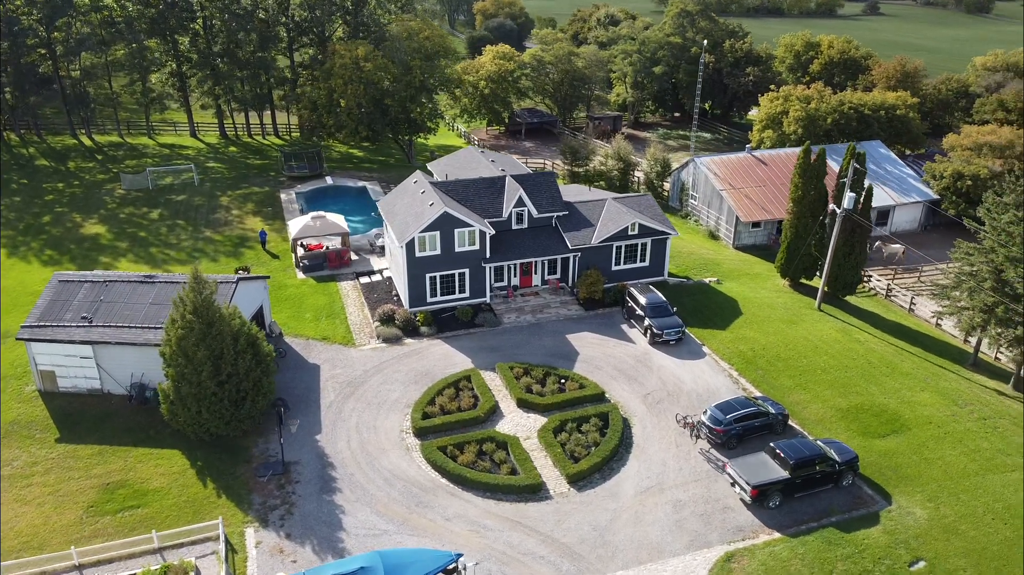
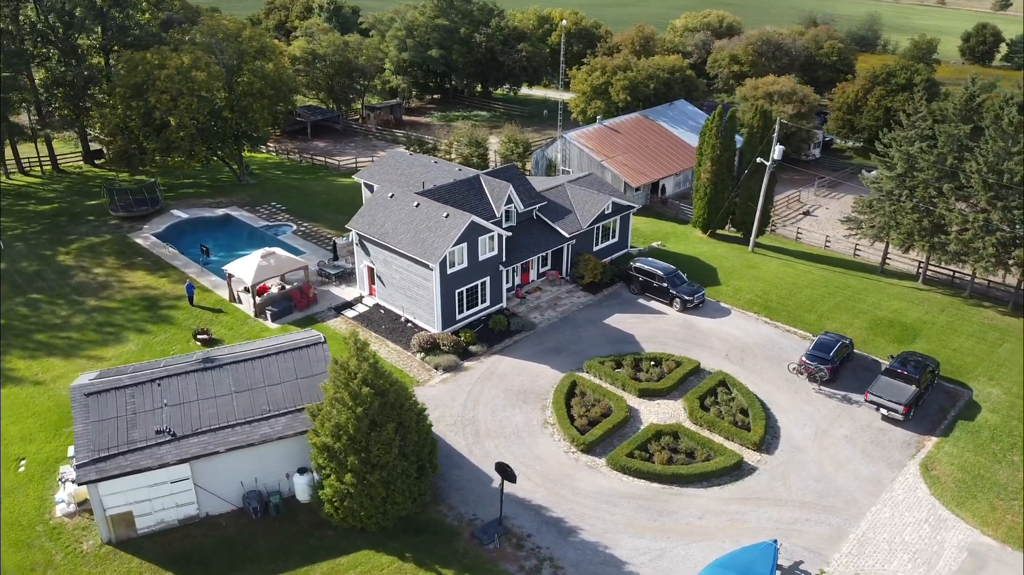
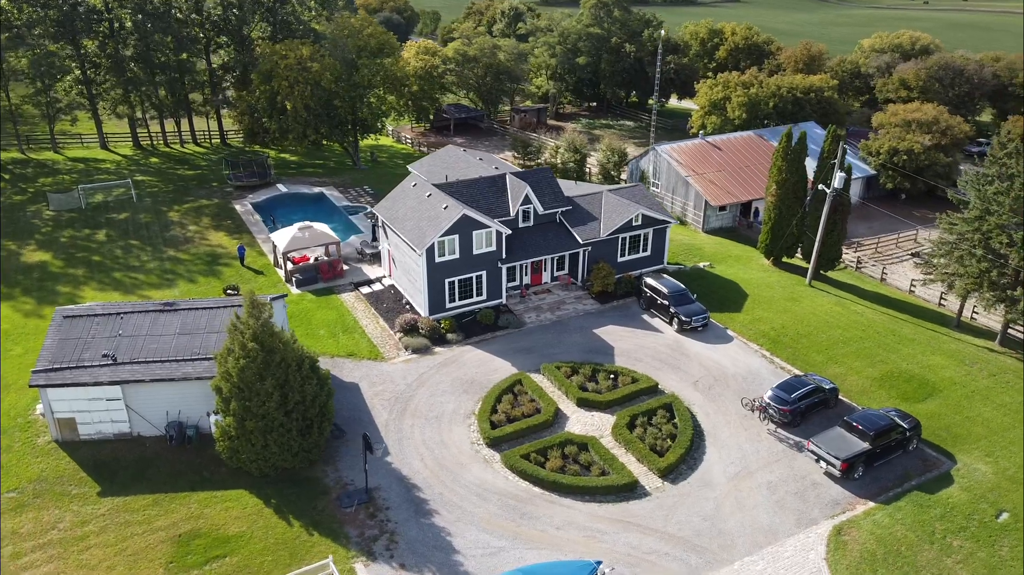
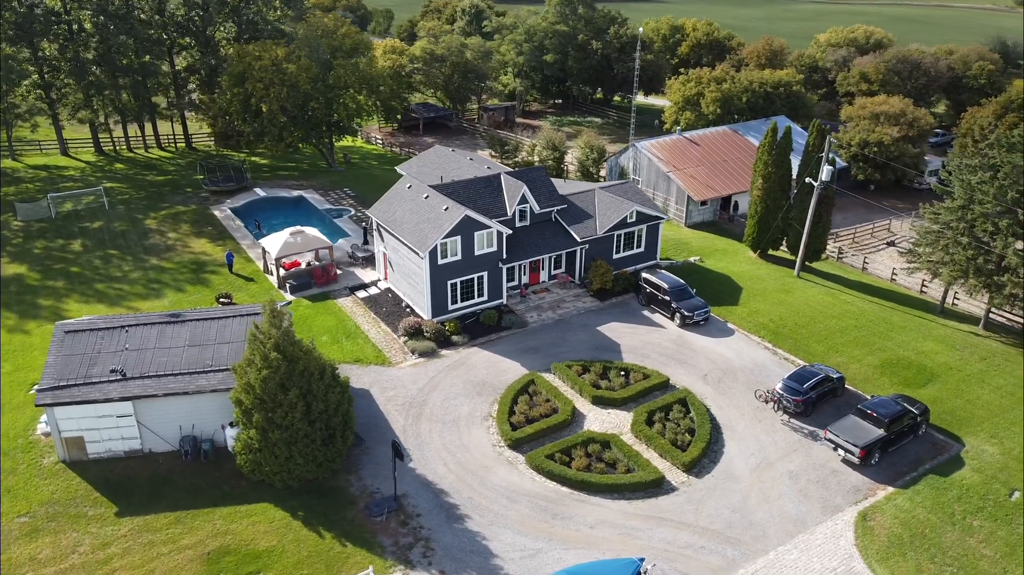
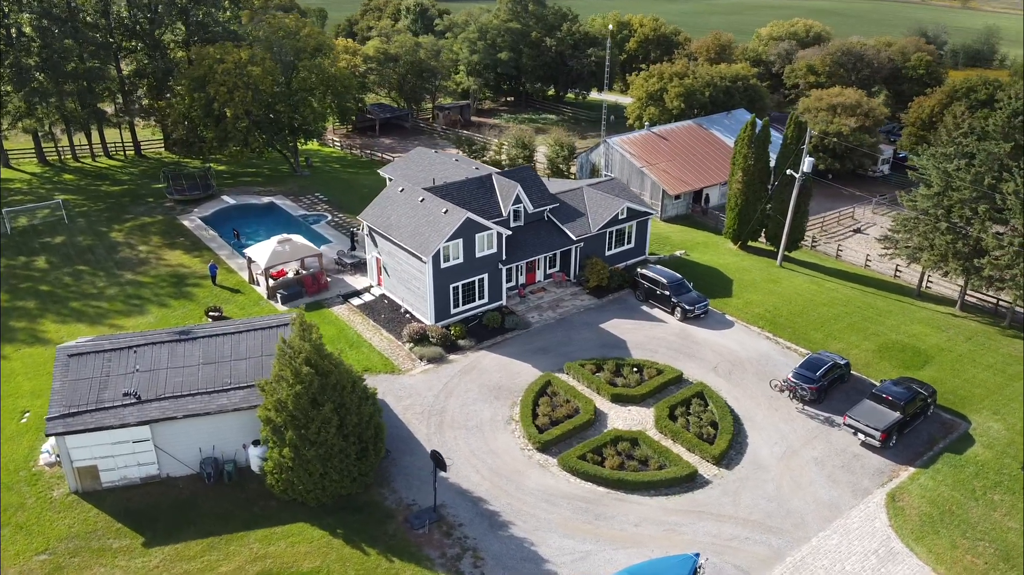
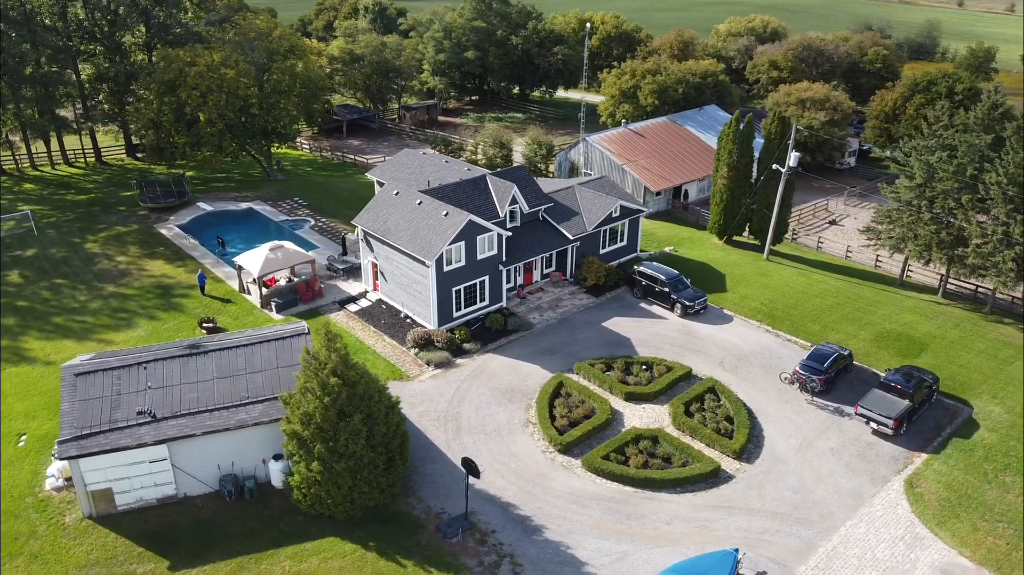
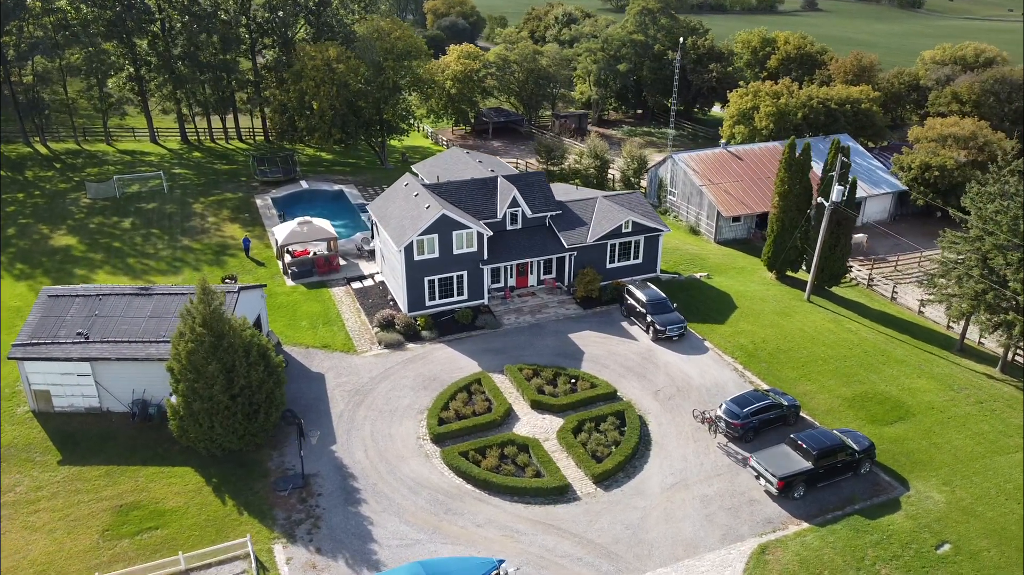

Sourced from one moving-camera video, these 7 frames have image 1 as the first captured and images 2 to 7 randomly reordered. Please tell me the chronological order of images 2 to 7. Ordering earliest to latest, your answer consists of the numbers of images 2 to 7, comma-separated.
7, 3, 4, 5, 6, 2
